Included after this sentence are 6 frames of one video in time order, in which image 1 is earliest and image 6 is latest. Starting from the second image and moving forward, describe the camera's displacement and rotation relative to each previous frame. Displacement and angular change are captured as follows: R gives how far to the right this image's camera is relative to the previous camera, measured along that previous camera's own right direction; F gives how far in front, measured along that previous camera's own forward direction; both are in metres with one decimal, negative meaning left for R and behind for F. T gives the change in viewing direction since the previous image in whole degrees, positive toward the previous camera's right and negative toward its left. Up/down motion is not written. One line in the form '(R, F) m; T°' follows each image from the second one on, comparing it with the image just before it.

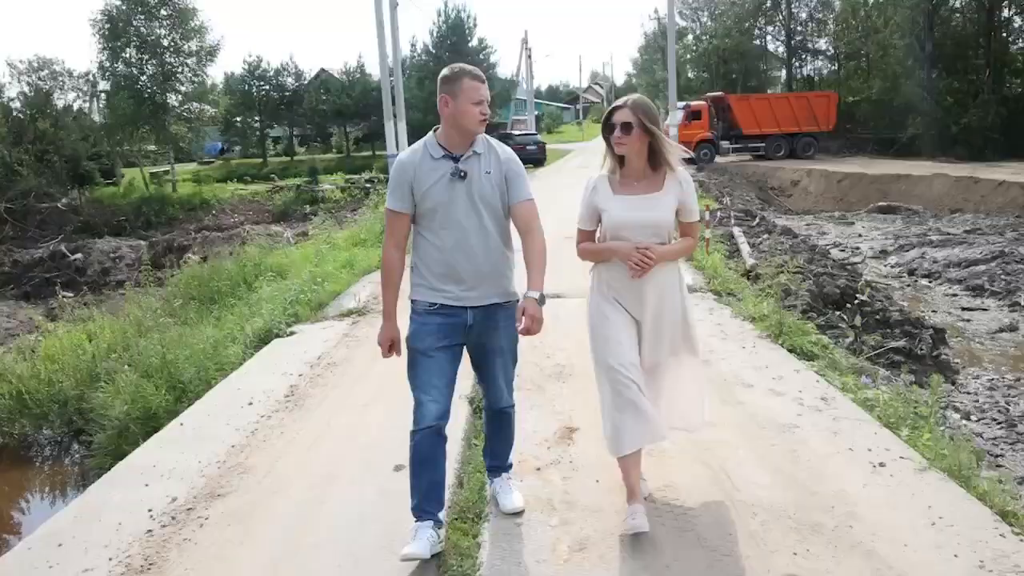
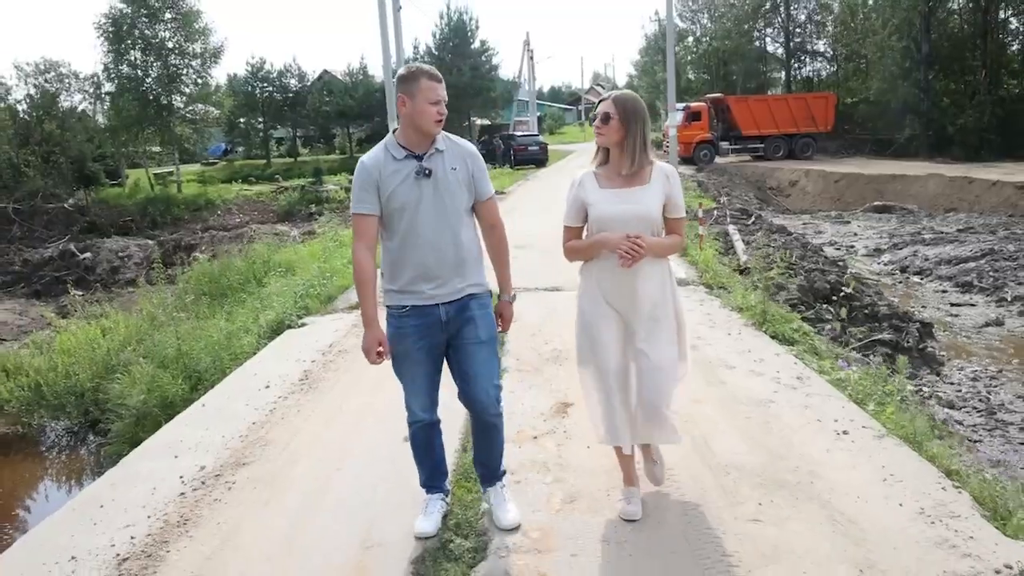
(0.0, -0.4) m; 0°
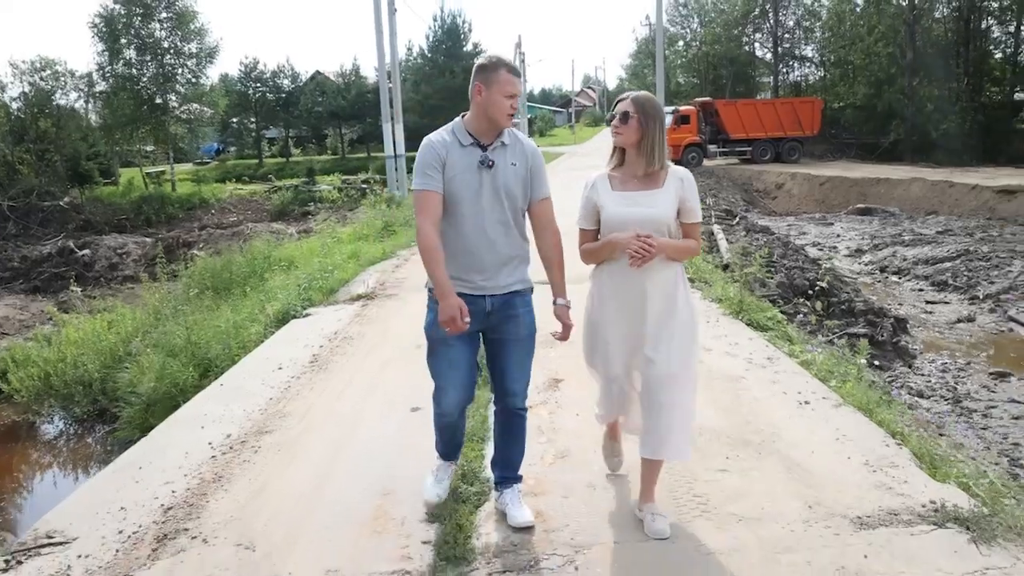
(0.0, -0.5) m; +1°
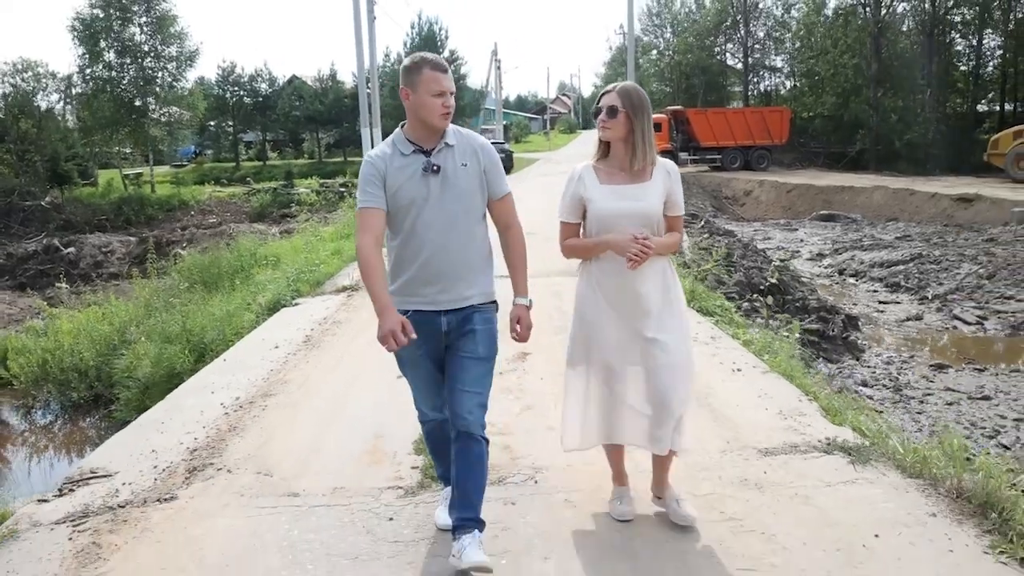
(0.0, -0.7) m; +2°
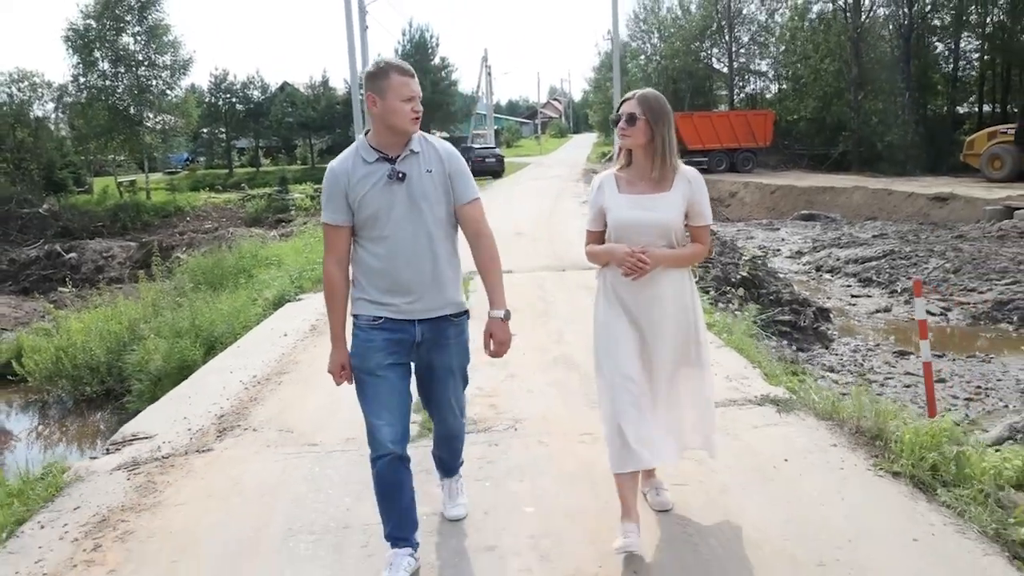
(0.0, -0.7) m; 0°
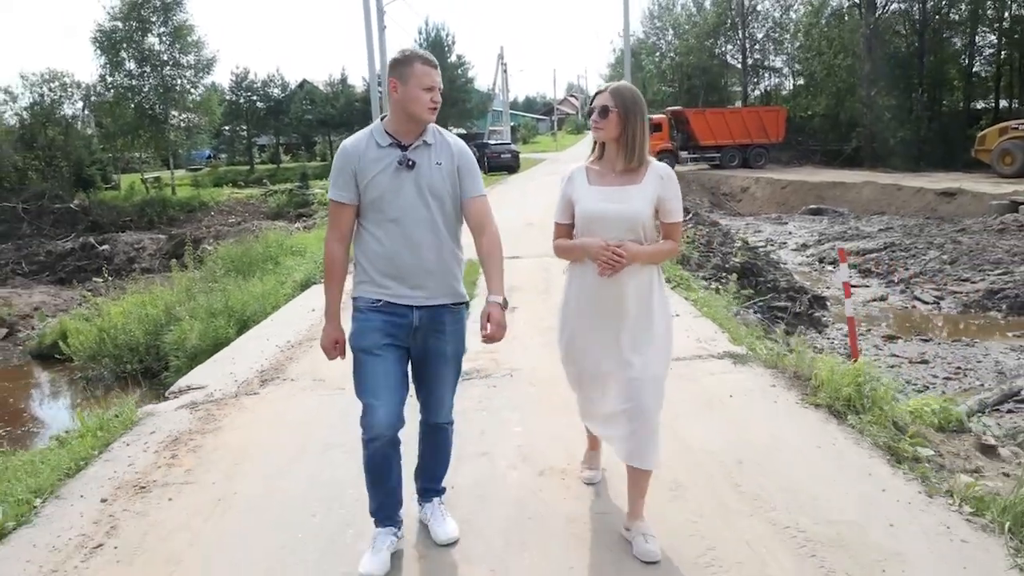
(+0.1, -0.8) m; -1°
